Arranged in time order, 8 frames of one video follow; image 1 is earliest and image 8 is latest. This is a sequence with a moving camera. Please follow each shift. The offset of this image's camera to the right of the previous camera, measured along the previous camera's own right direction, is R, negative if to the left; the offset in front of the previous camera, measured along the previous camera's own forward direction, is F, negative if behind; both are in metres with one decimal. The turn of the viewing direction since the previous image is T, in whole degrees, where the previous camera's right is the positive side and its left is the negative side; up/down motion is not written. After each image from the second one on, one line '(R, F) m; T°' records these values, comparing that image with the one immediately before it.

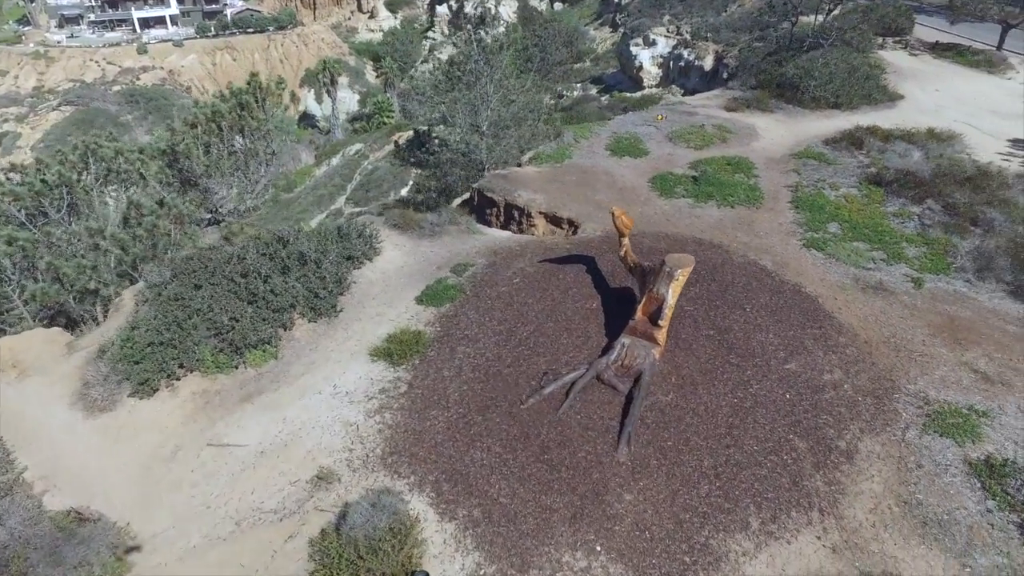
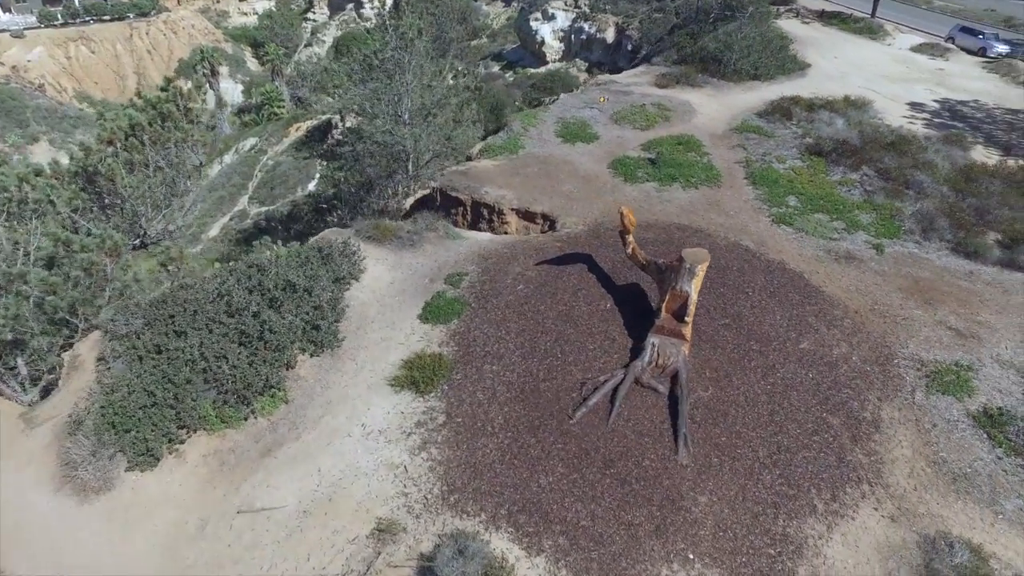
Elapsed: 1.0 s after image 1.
(-2.5, +0.6) m; +9°
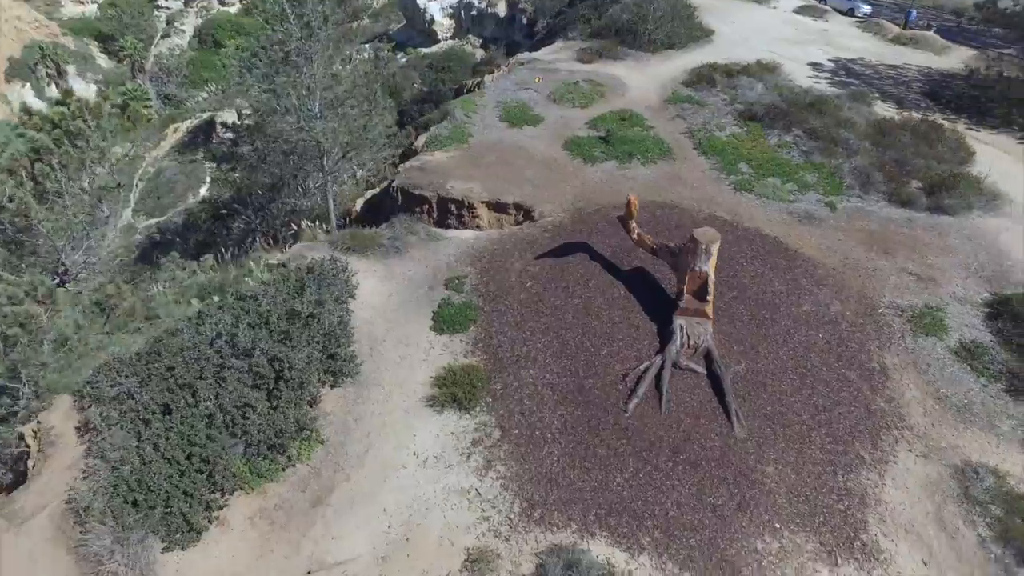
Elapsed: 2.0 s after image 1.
(-2.7, +0.6) m; +10°
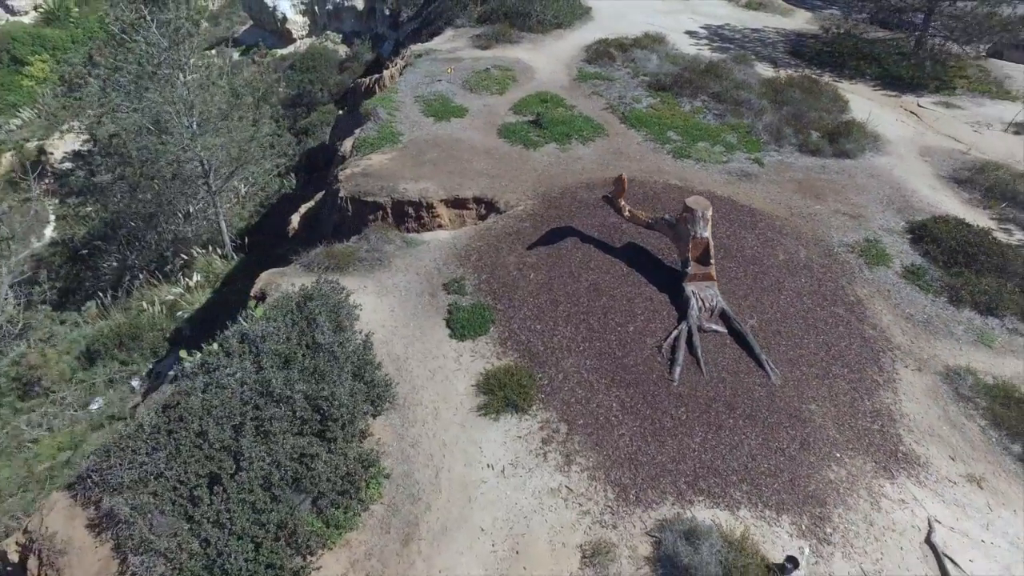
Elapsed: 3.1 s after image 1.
(-3.2, +0.5) m; +12°
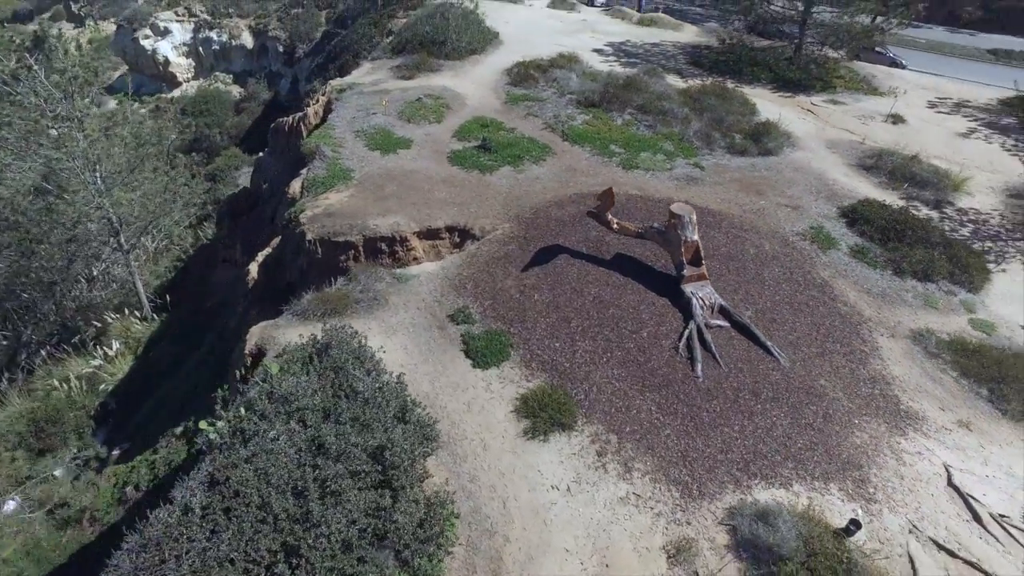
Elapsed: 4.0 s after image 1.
(-2.5, 0.0) m; +10°
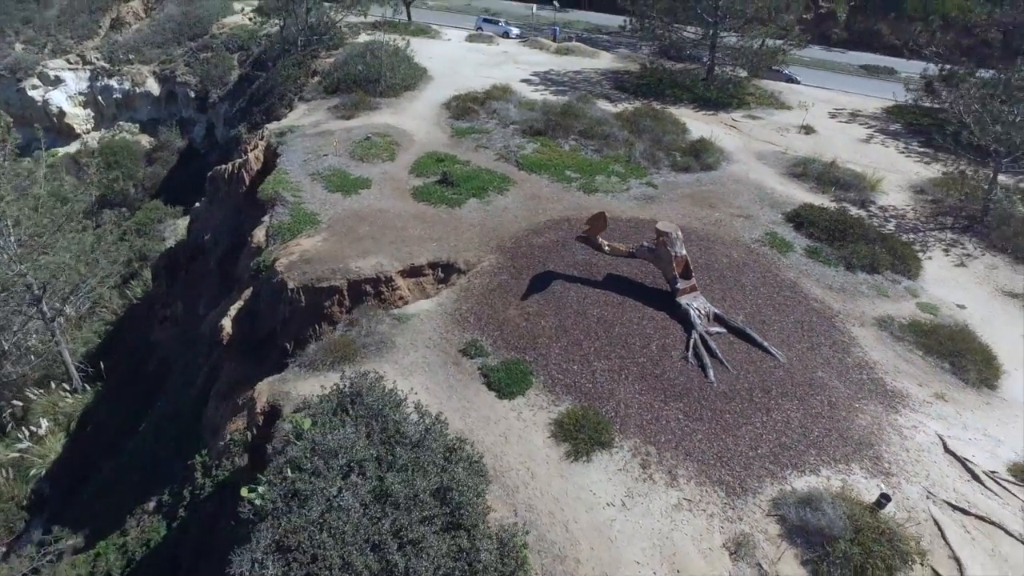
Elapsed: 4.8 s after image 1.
(-2.2, -0.1) m; +8°
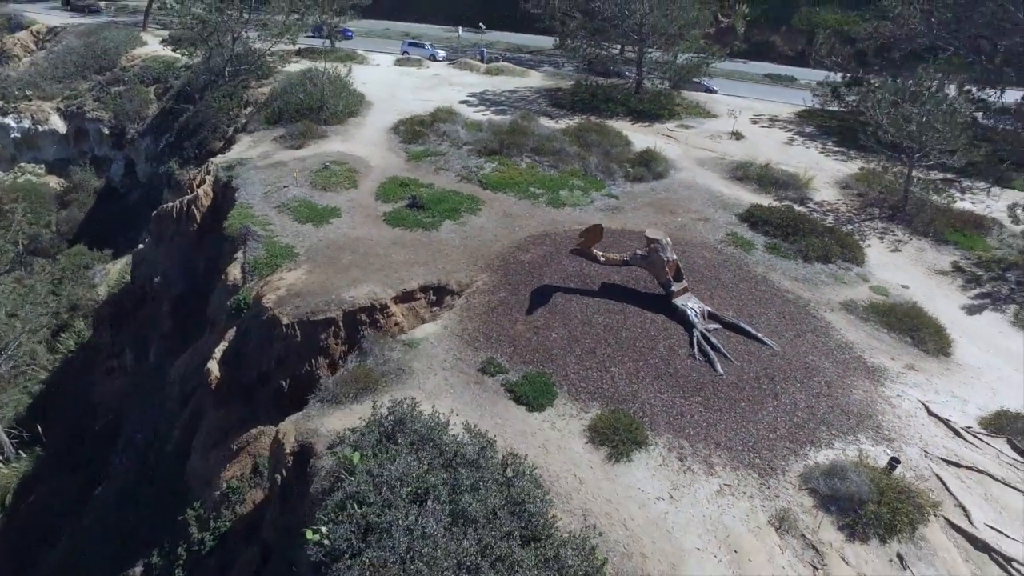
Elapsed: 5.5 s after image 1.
(-2.3, -0.3) m; +8°
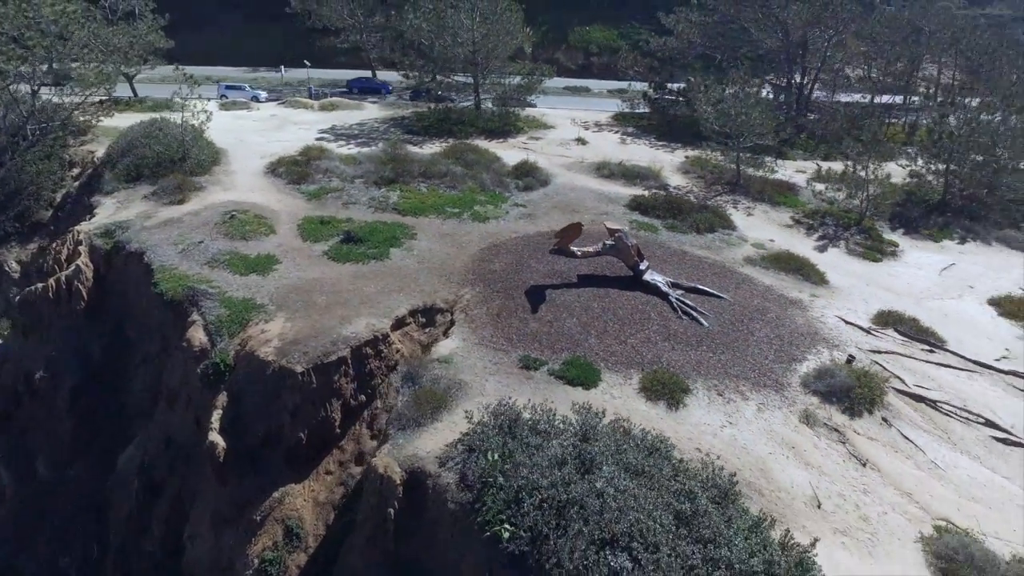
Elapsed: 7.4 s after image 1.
(-6.1, -0.5) m; +19°
